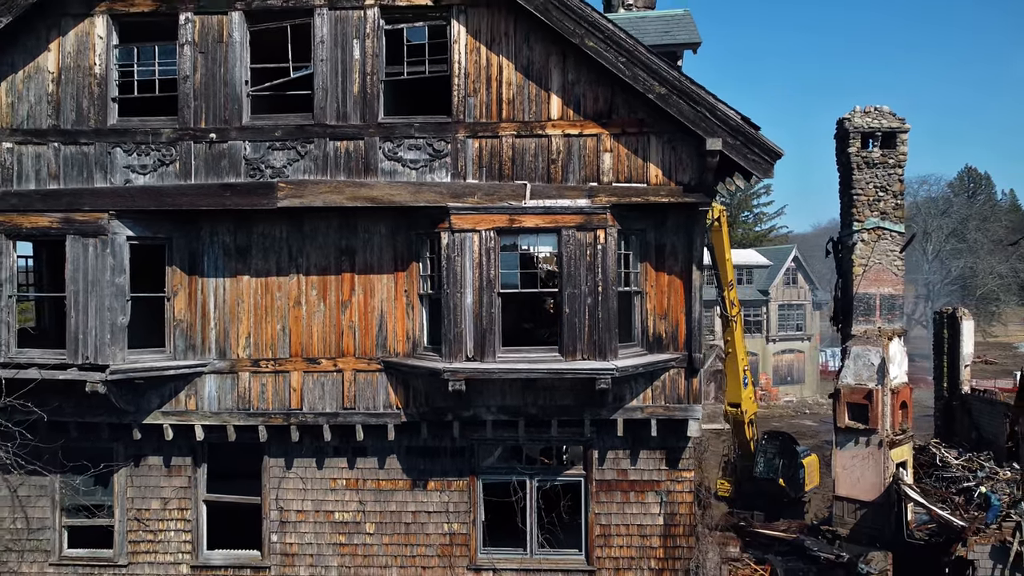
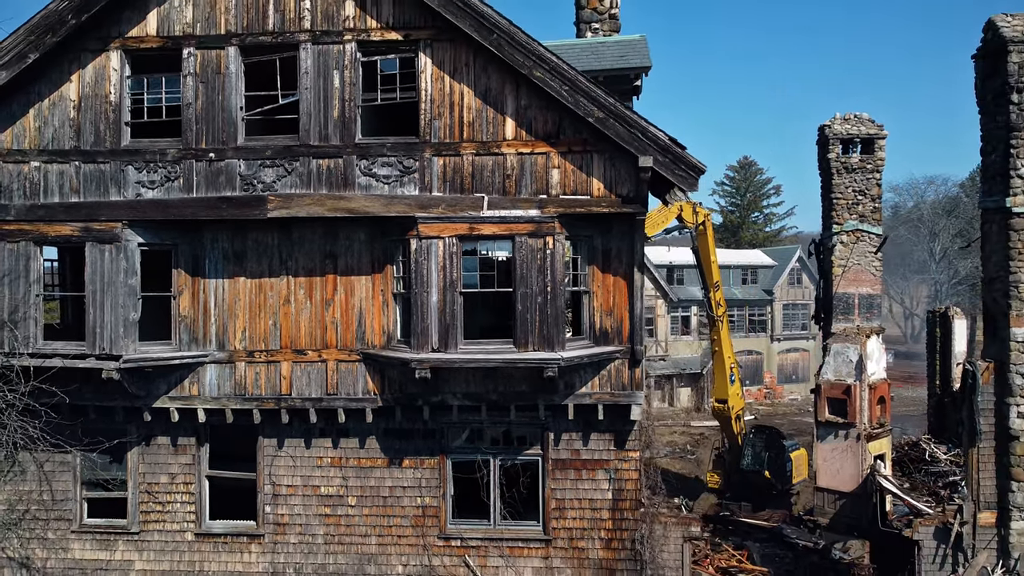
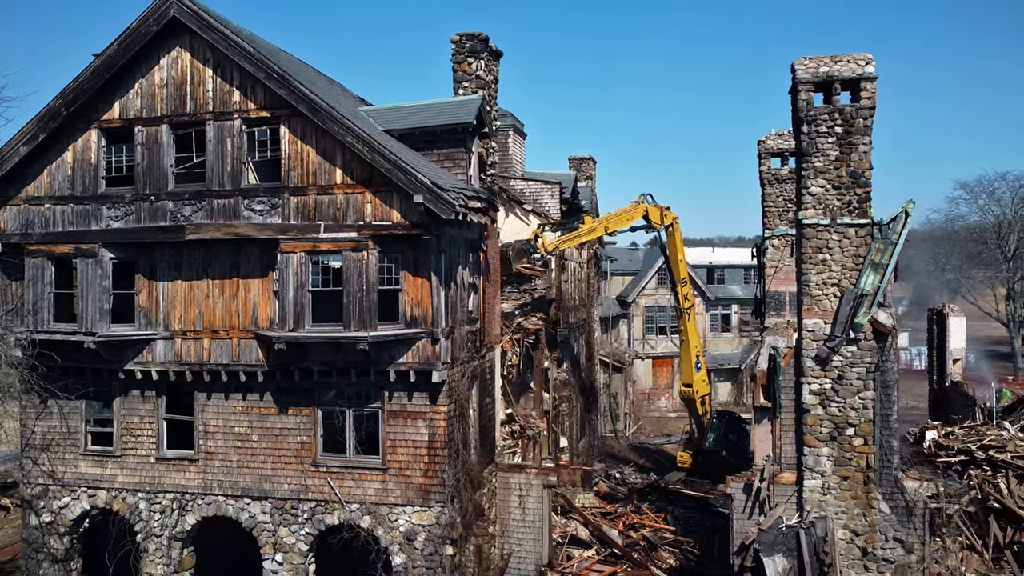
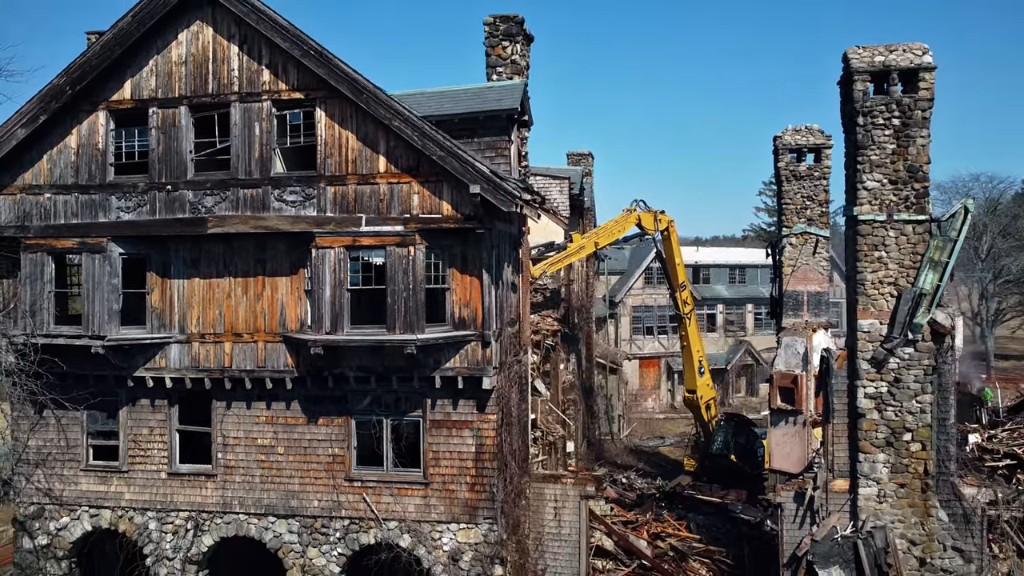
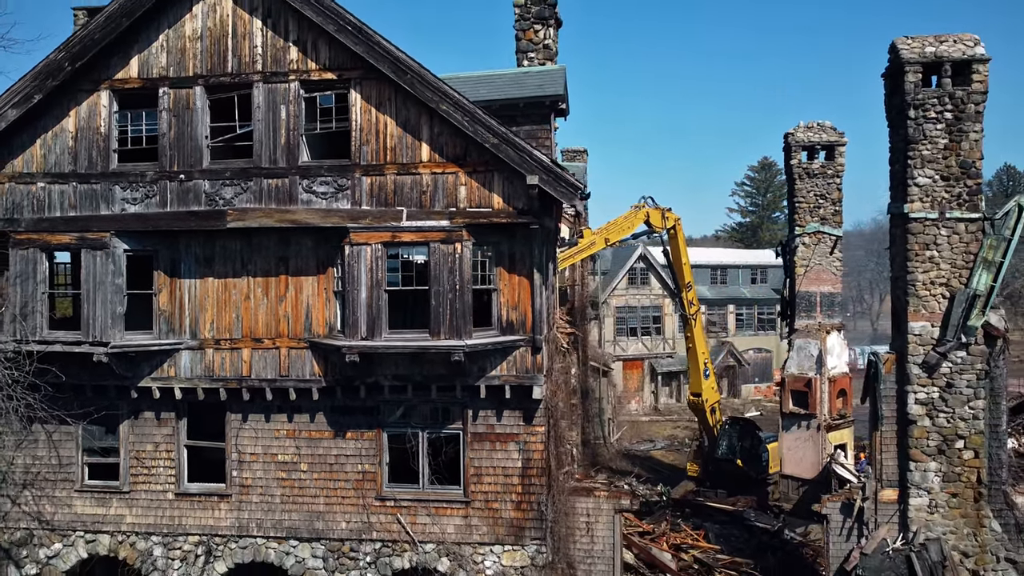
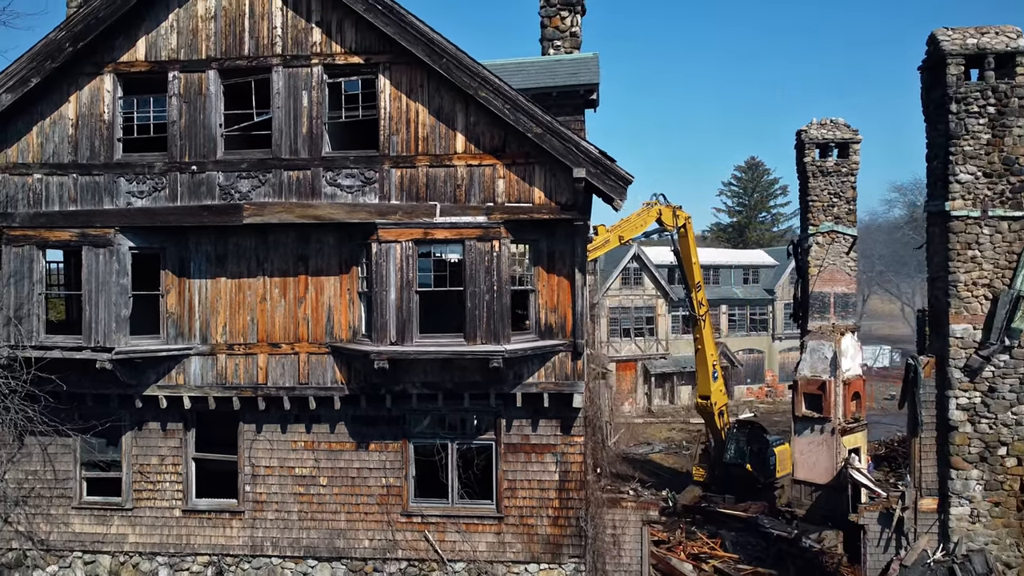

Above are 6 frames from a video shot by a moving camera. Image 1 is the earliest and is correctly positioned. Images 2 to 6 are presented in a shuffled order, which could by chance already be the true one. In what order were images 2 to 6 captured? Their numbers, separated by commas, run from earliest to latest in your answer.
2, 6, 5, 4, 3
